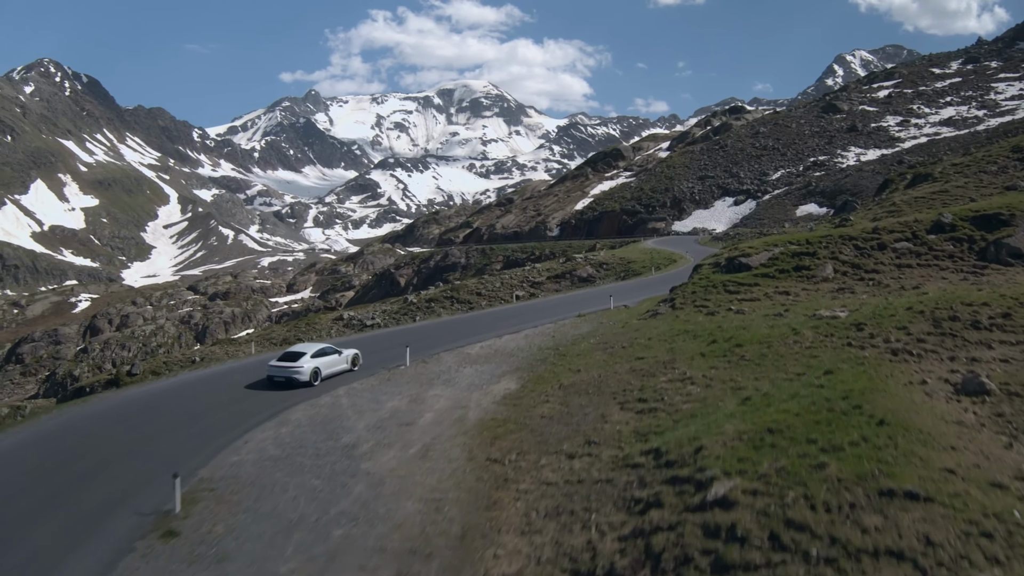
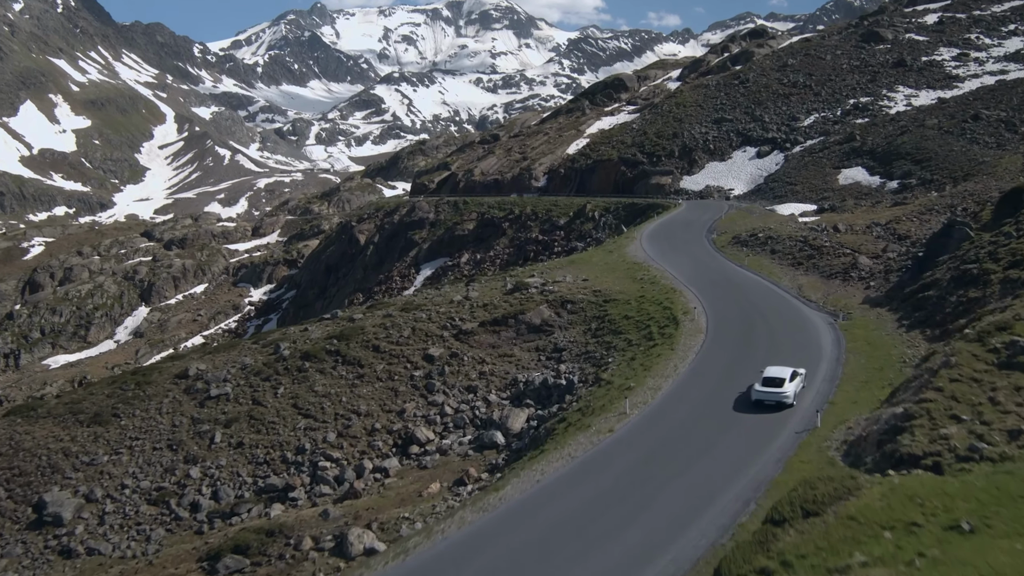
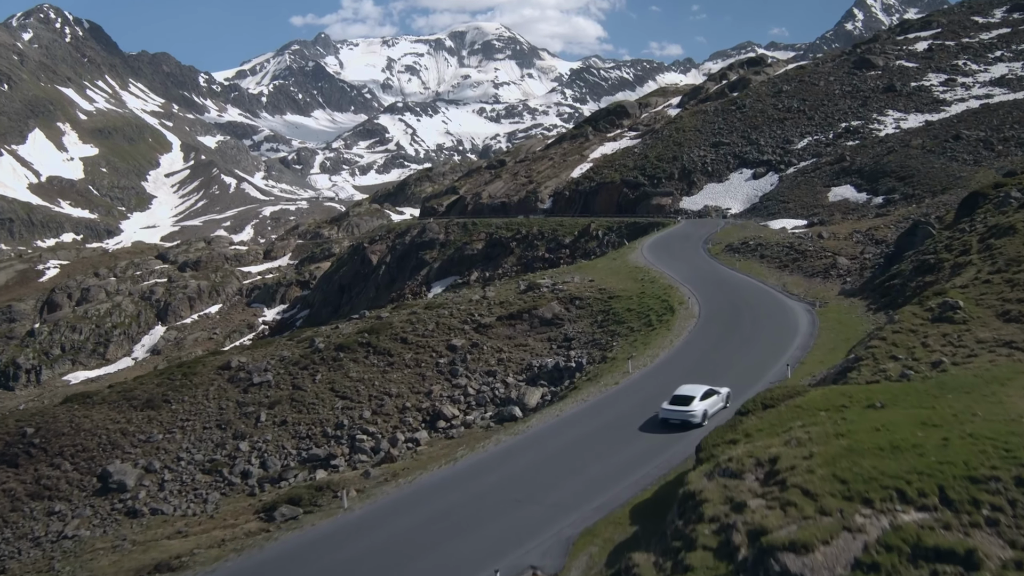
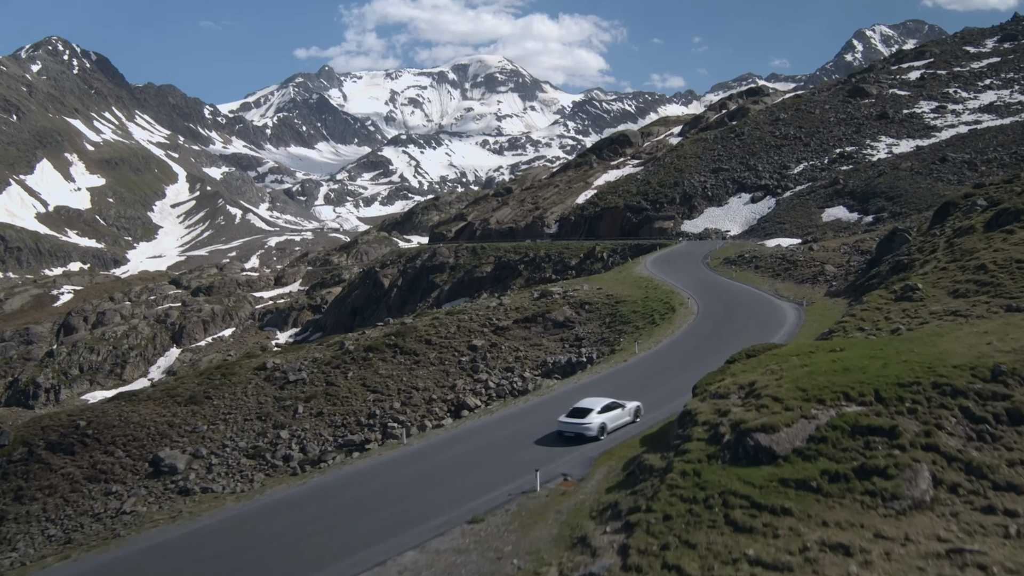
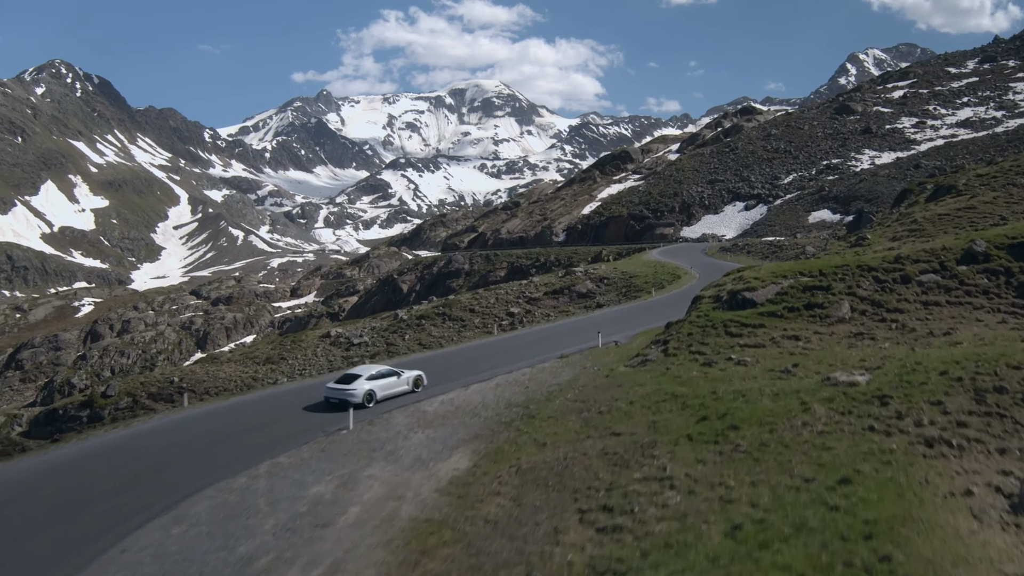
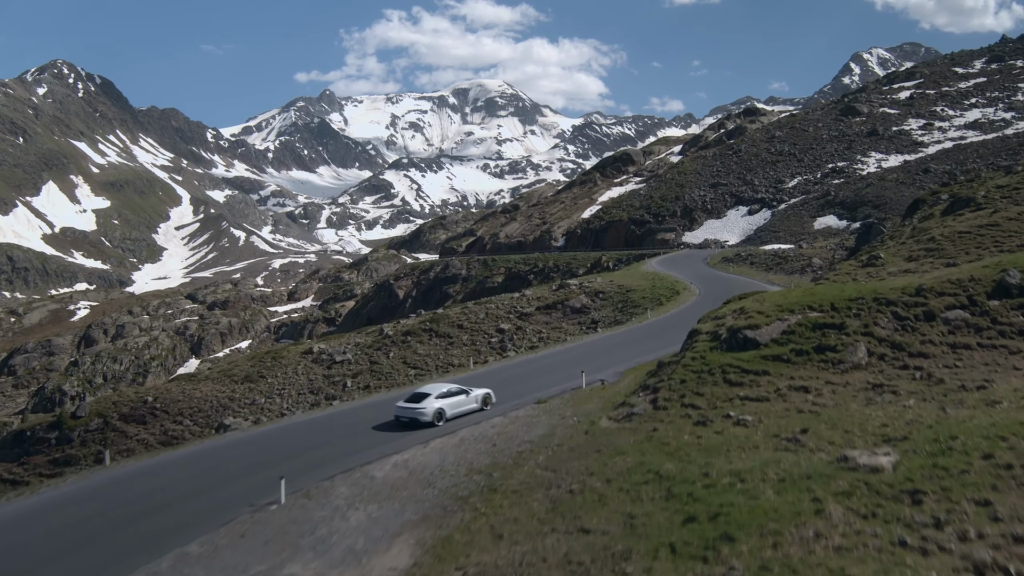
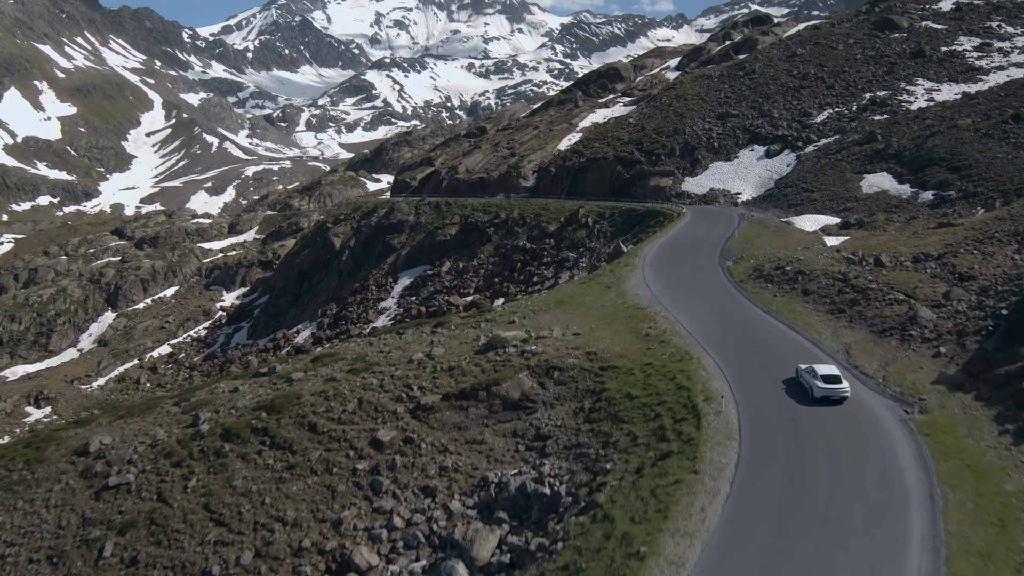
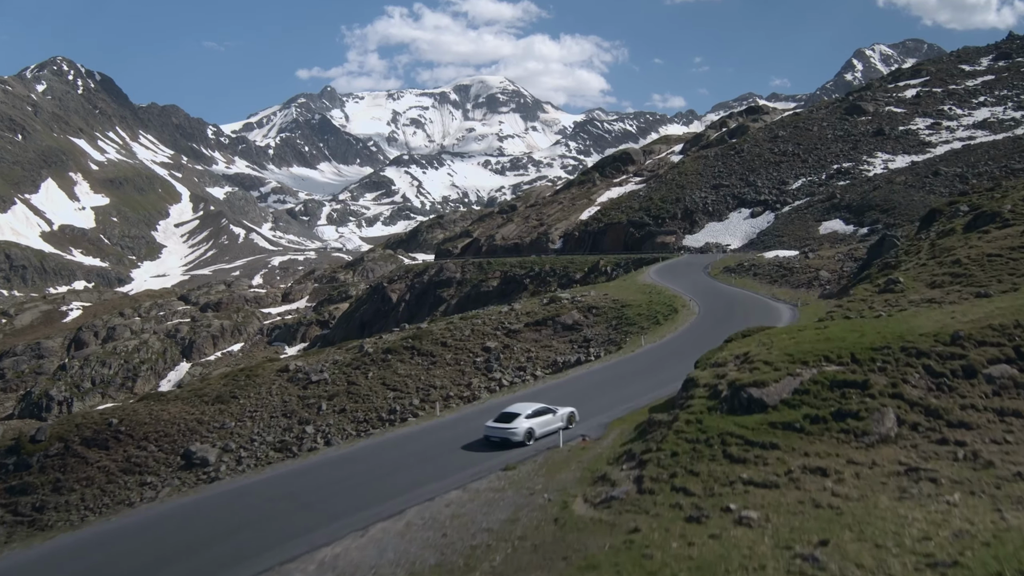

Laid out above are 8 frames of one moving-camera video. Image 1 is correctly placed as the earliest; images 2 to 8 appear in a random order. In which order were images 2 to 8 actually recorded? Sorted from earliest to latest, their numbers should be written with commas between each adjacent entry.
5, 6, 8, 4, 3, 2, 7
